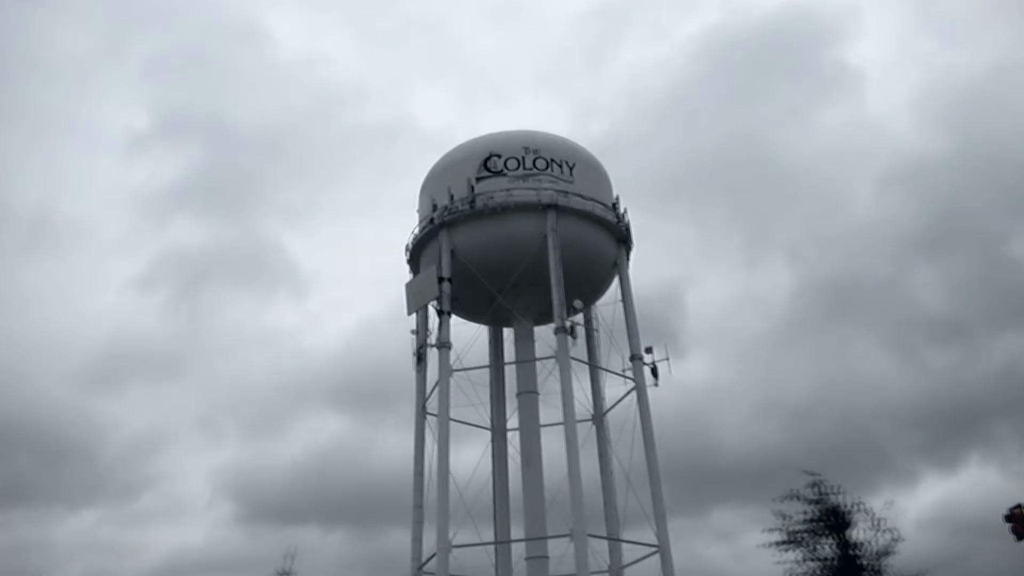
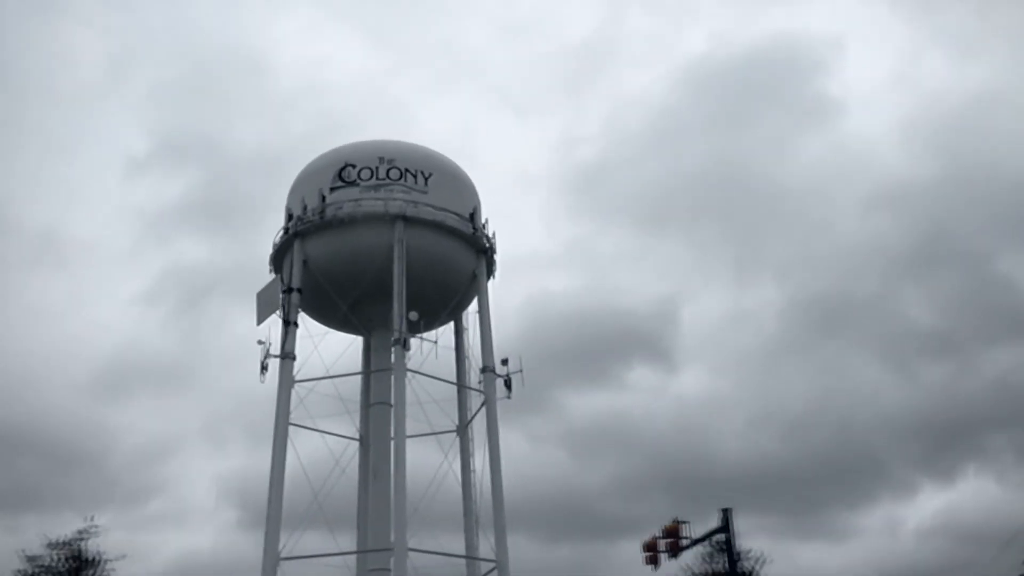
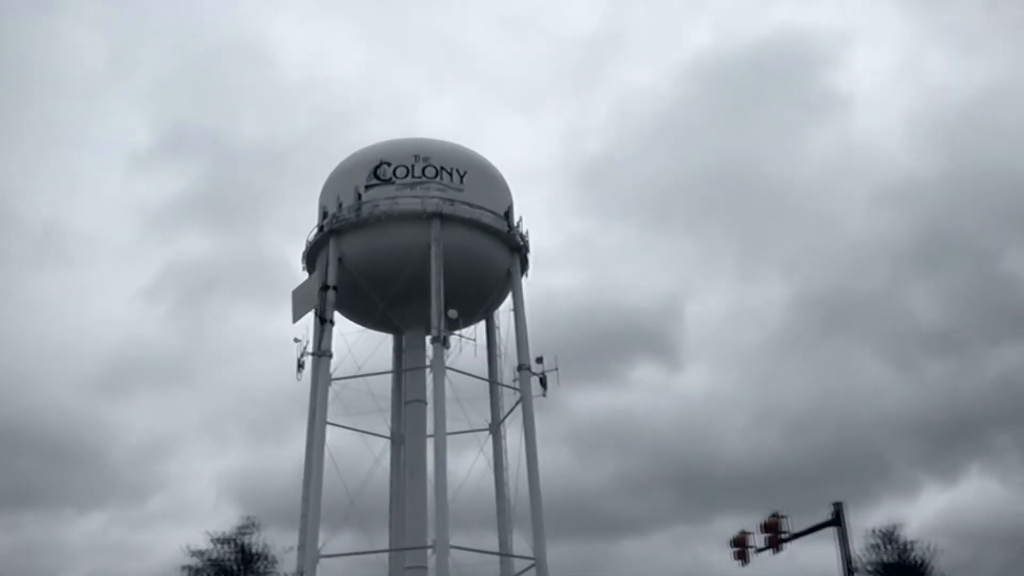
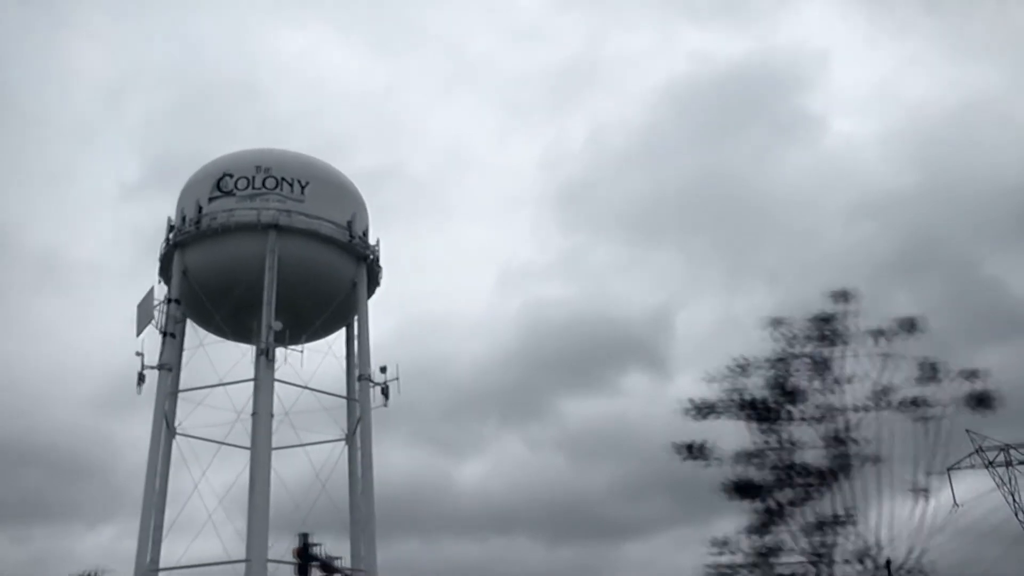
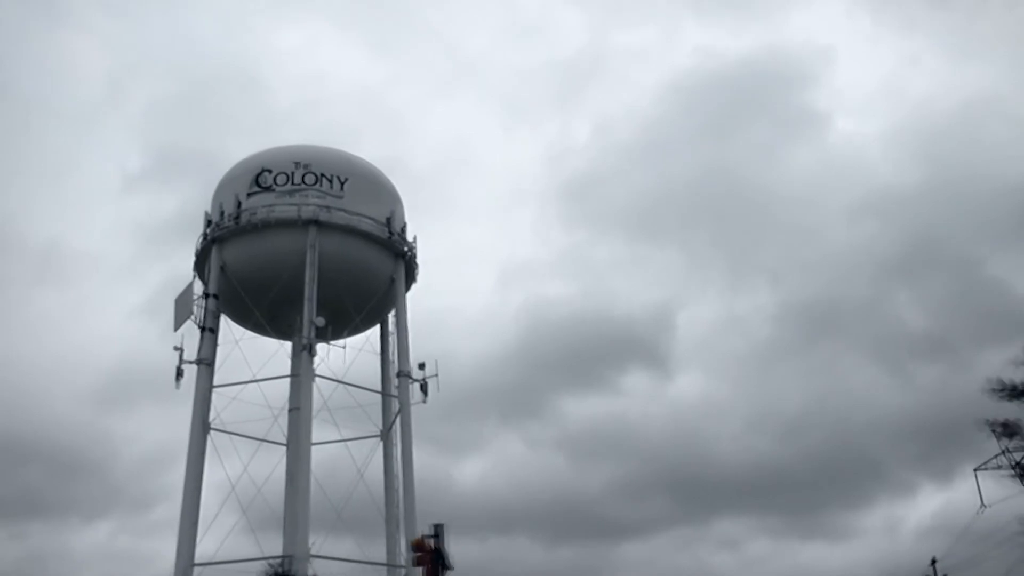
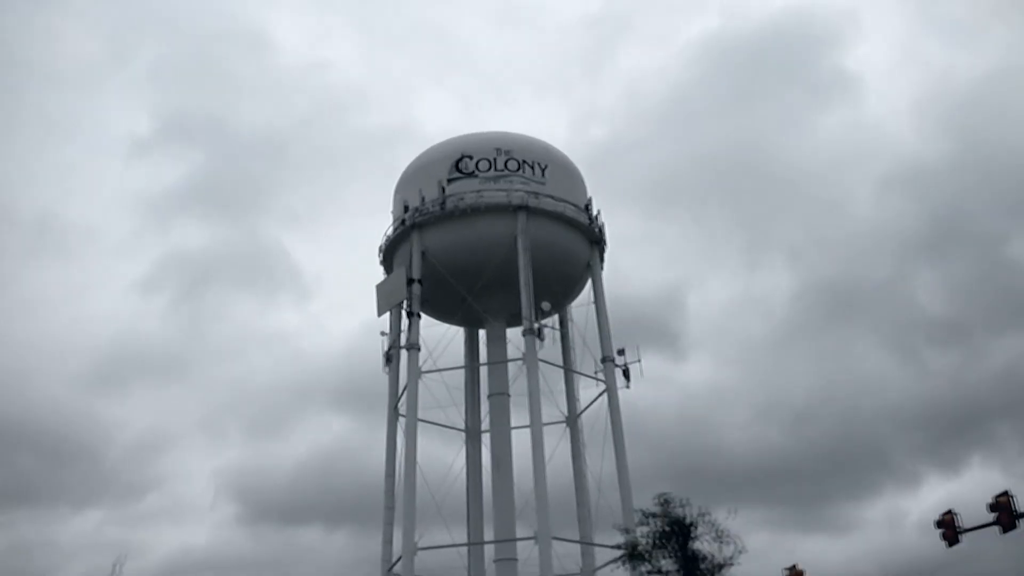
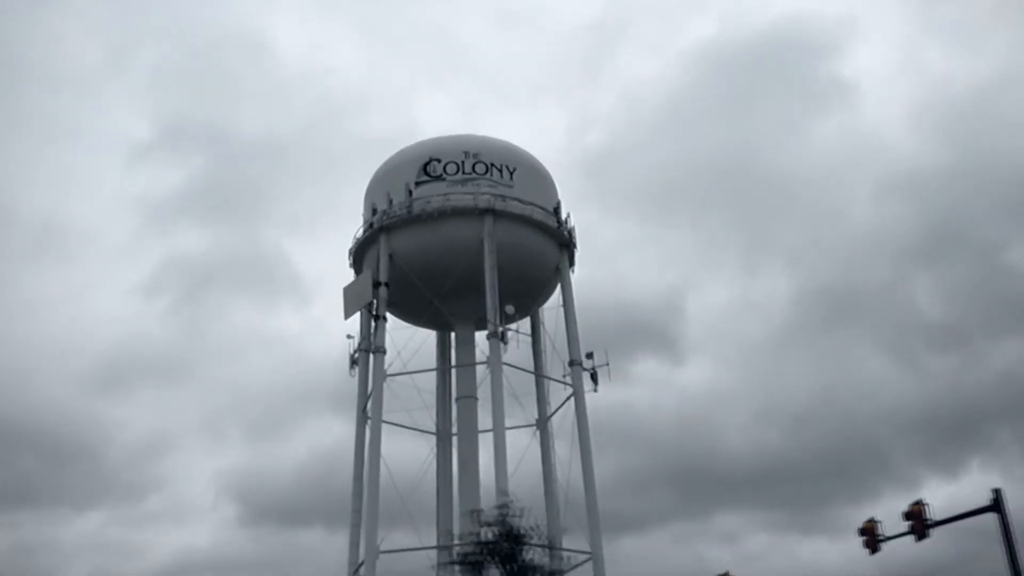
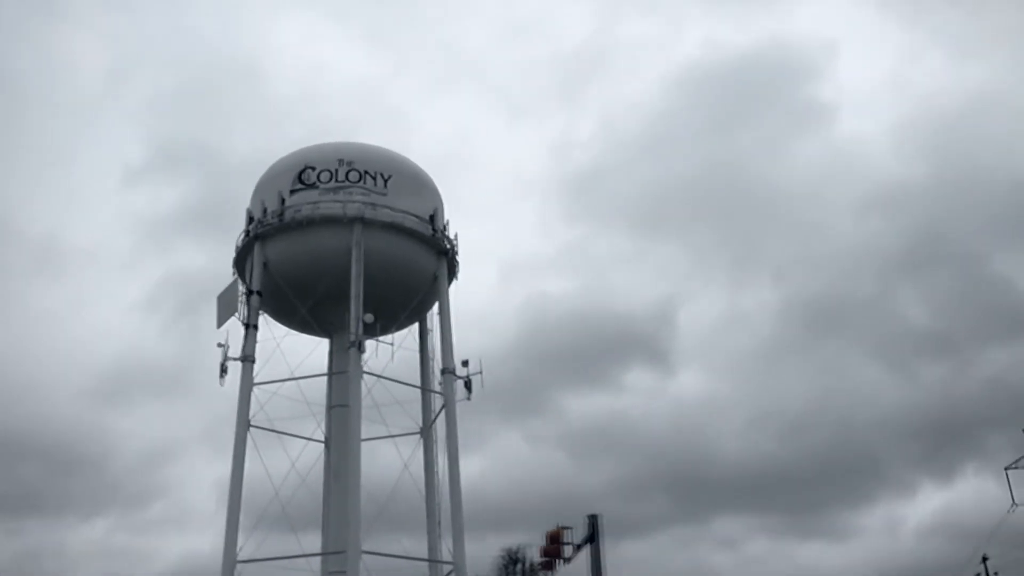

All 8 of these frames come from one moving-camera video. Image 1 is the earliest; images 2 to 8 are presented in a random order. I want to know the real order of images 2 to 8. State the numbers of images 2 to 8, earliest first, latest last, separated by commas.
6, 7, 3, 2, 8, 5, 4
